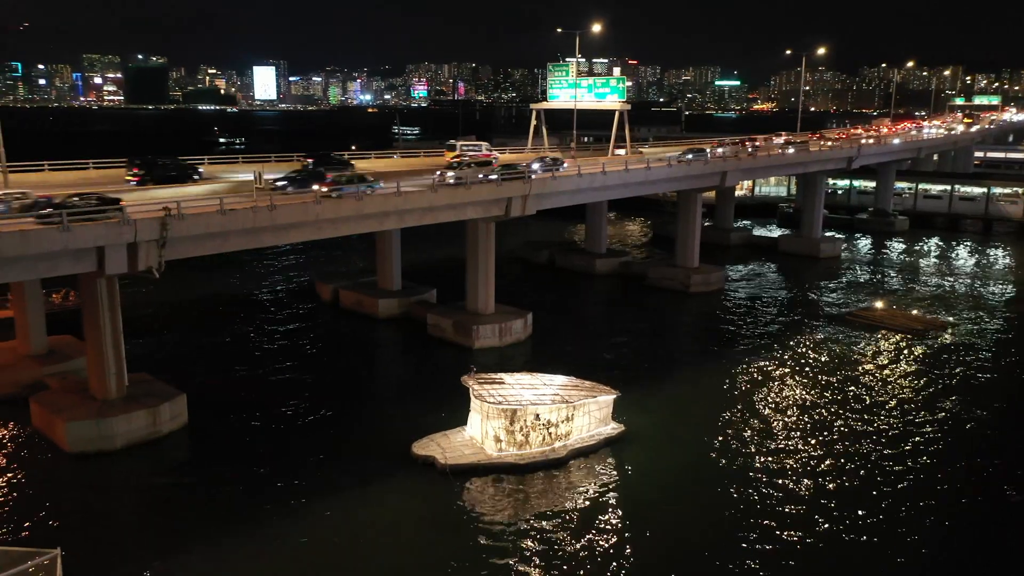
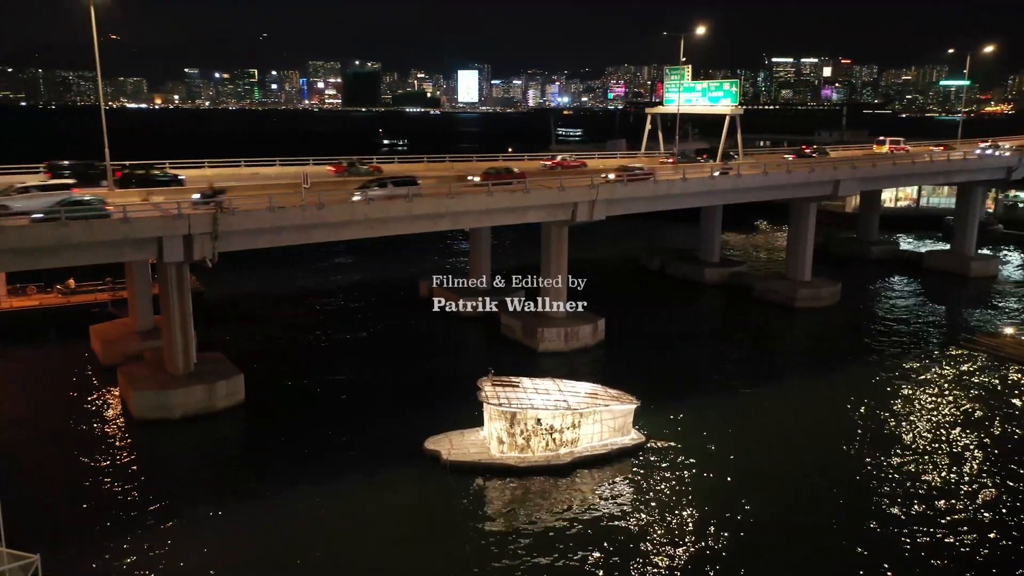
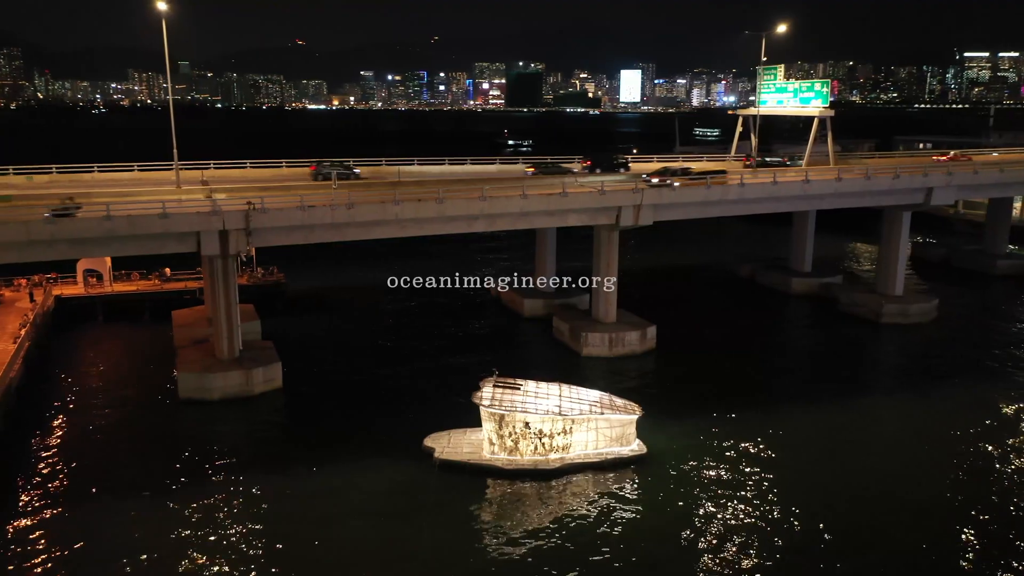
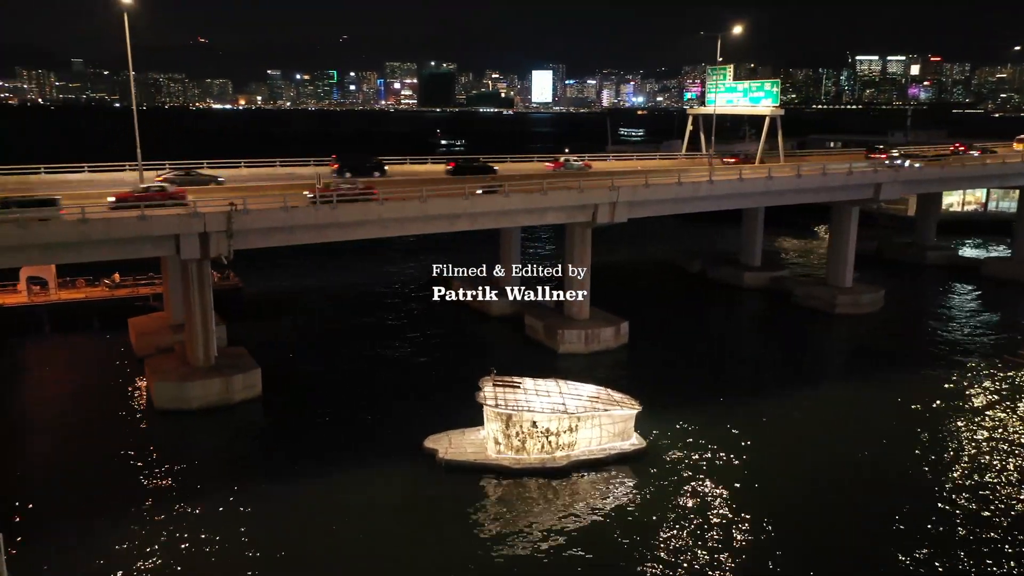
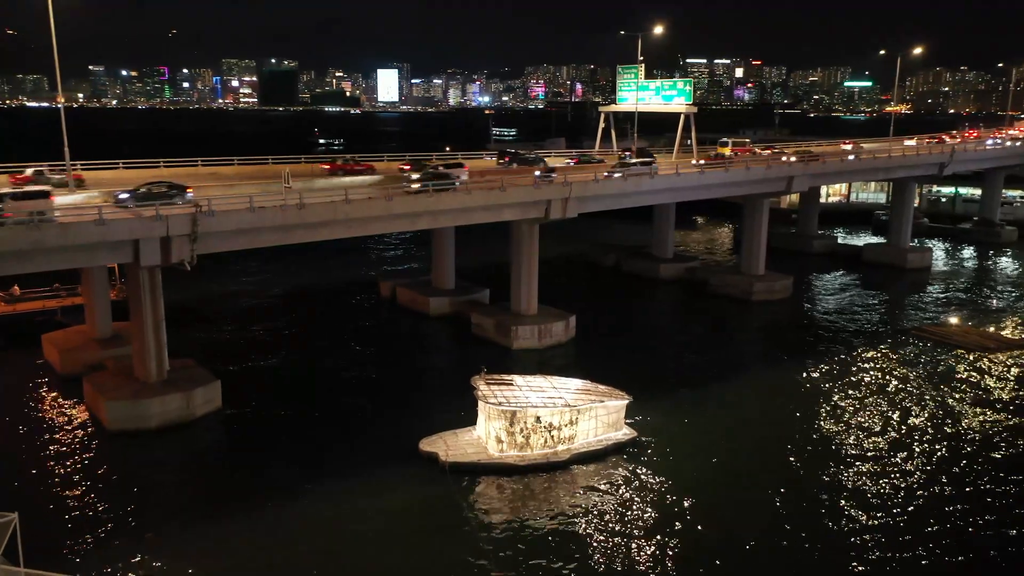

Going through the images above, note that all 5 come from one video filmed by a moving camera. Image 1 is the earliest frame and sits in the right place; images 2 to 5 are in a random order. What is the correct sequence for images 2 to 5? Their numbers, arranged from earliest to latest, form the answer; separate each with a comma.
5, 2, 4, 3
